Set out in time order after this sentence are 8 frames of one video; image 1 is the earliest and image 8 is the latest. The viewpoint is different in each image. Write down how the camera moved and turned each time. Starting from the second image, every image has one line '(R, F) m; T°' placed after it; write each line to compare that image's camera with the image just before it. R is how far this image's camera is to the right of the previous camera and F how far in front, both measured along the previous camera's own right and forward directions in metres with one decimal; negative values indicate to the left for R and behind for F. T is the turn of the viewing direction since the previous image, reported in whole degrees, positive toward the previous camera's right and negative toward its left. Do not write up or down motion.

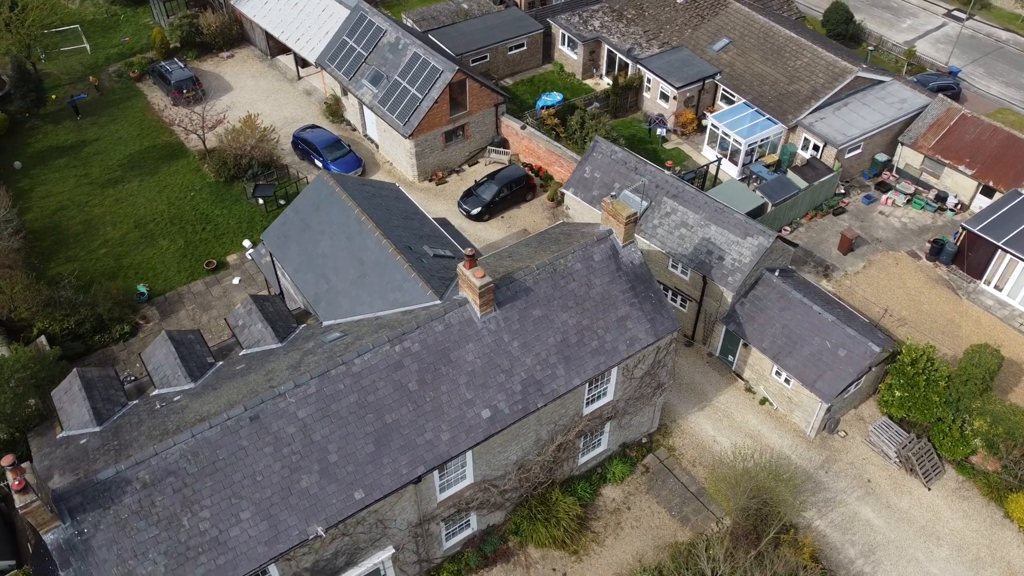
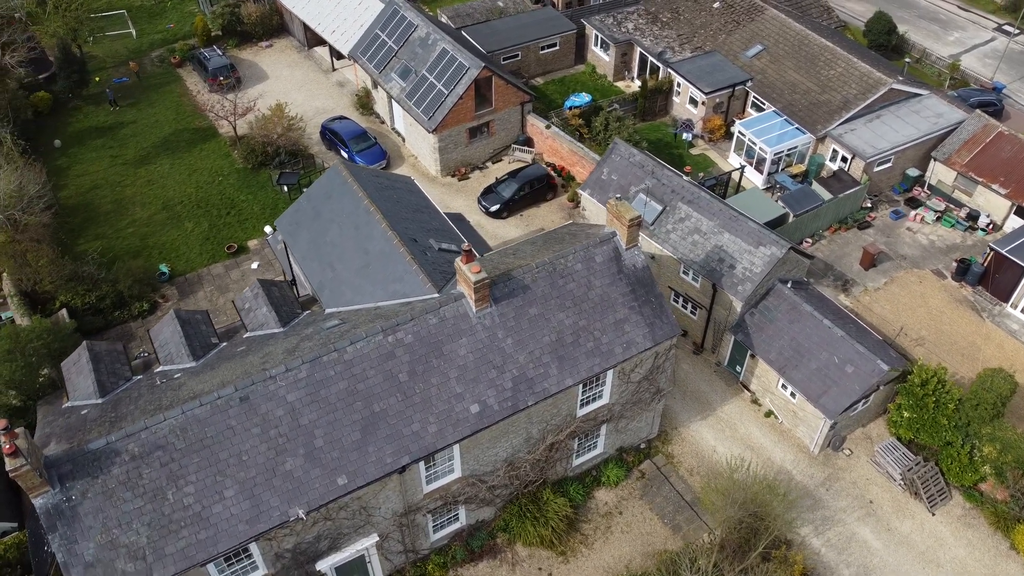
(+1.2, 0.0) m; -3°
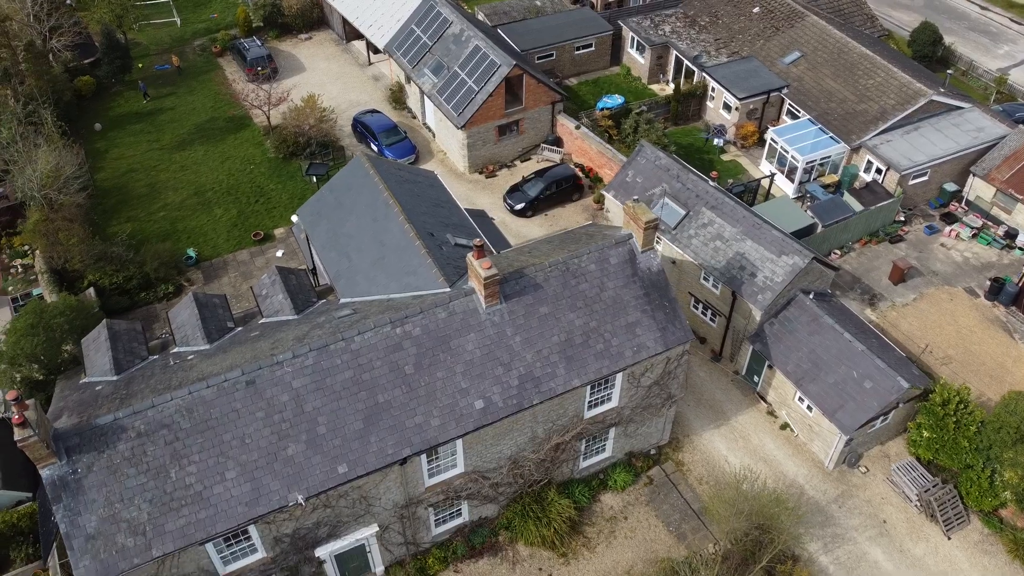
(+0.7, +0.1) m; -3°
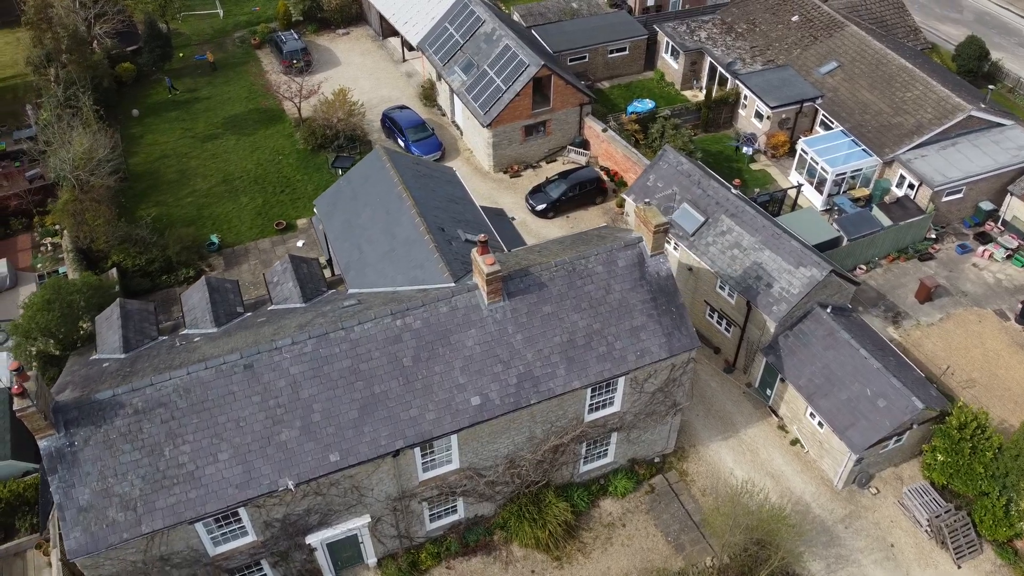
(+0.9, +0.2) m; -3°
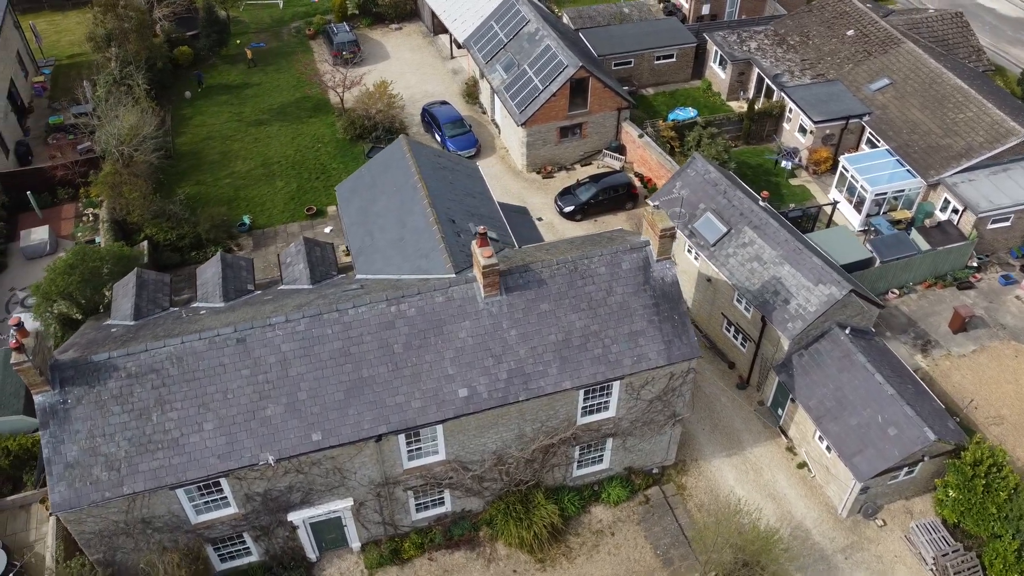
(+1.6, +0.2) m; -4°
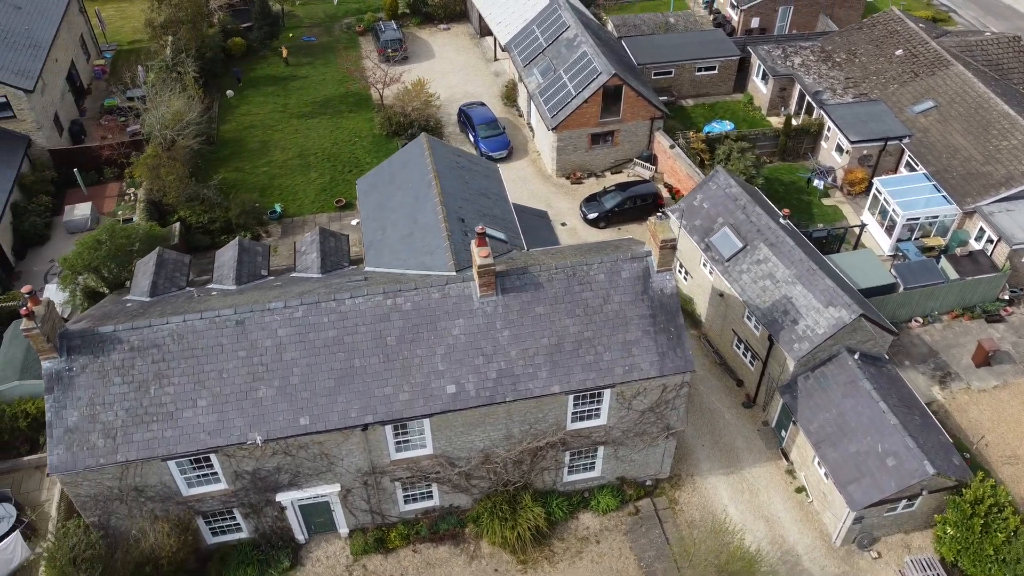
(+1.6, -0.1) m; -4°
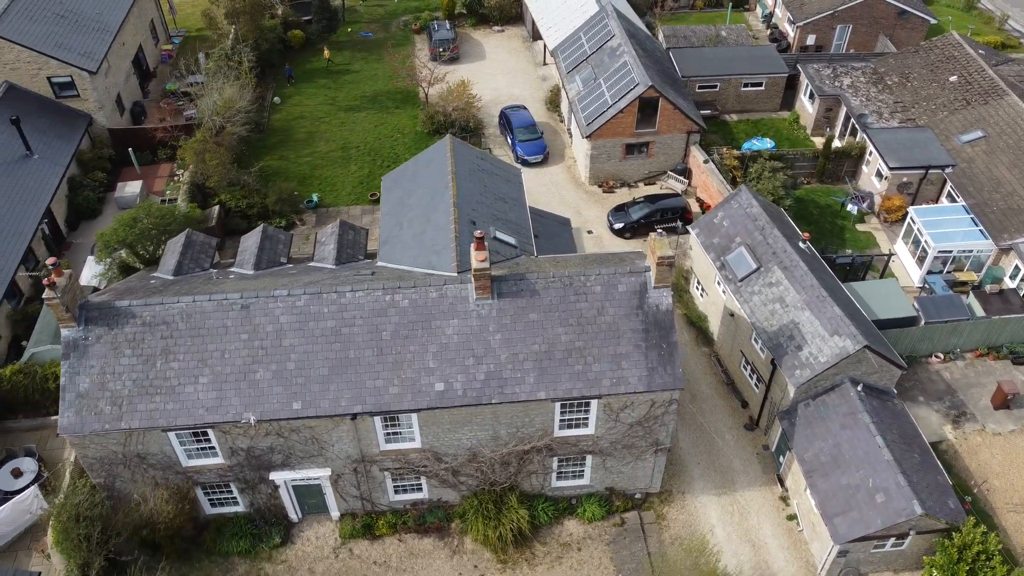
(+1.8, -0.3) m; -5°
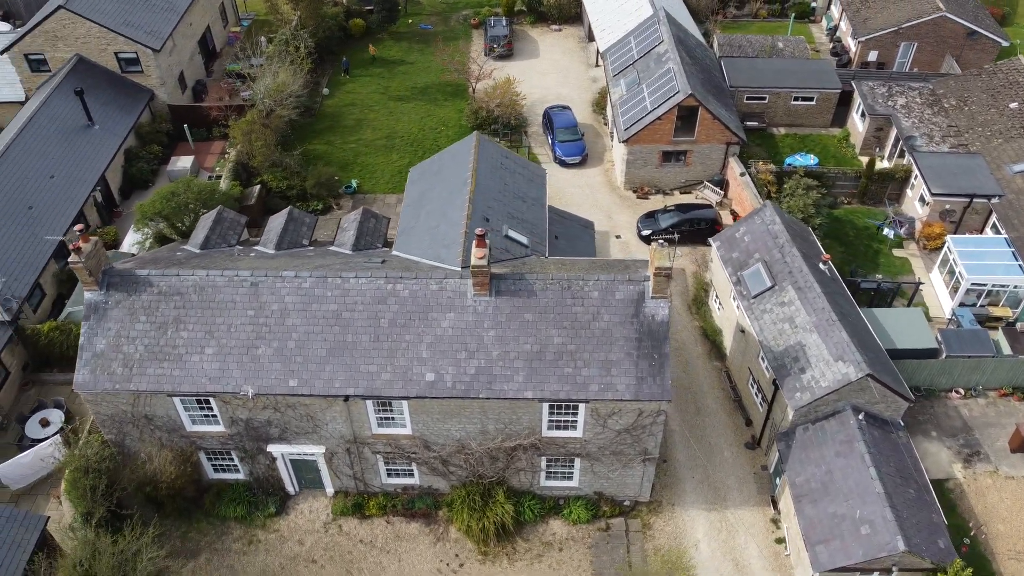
(+1.9, -0.3) m; -5°
